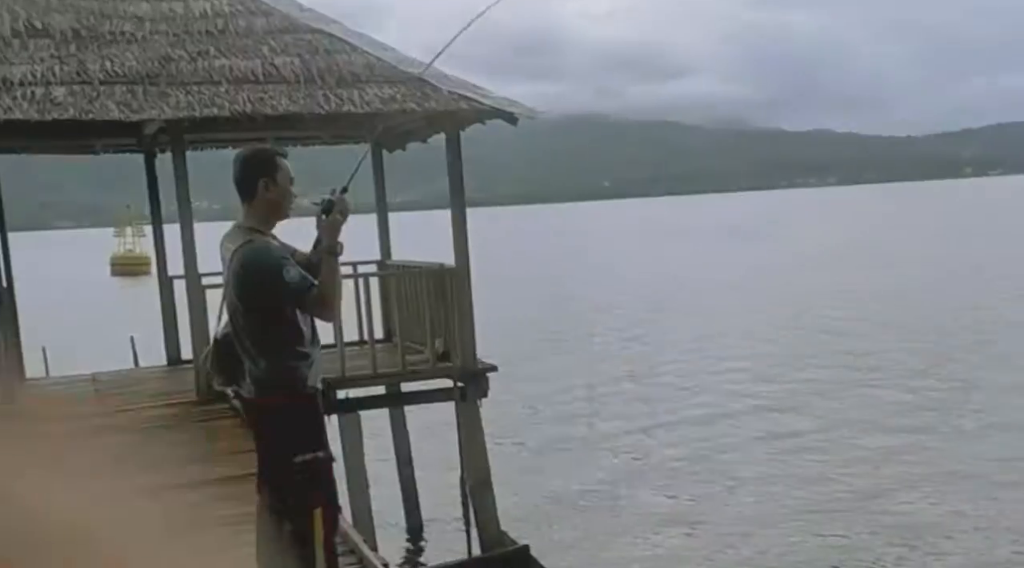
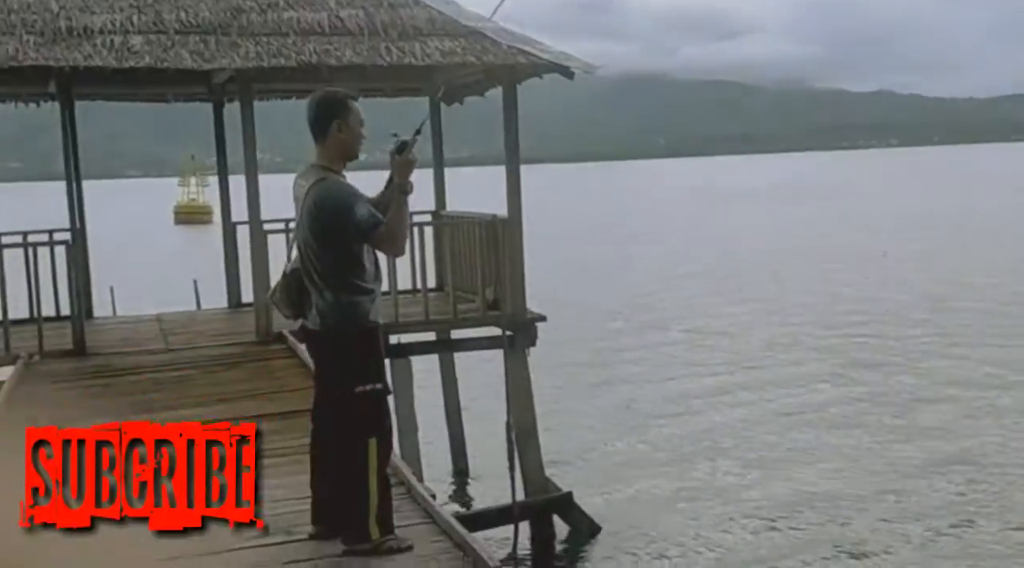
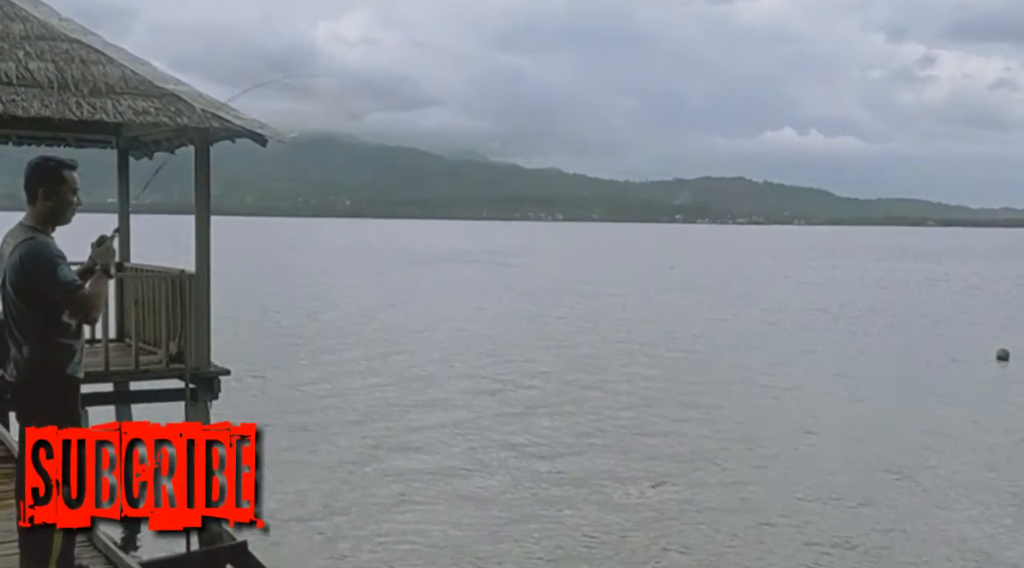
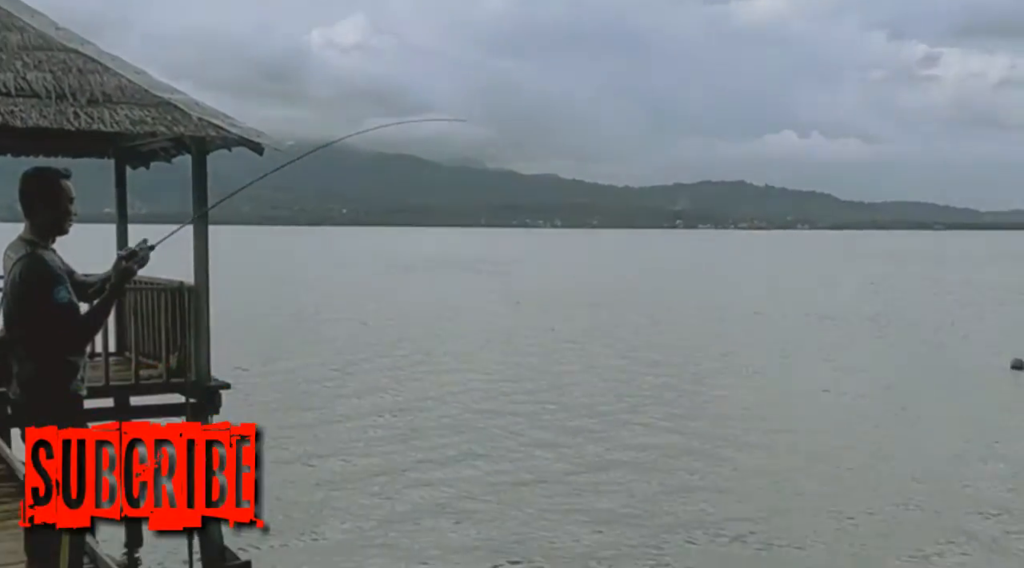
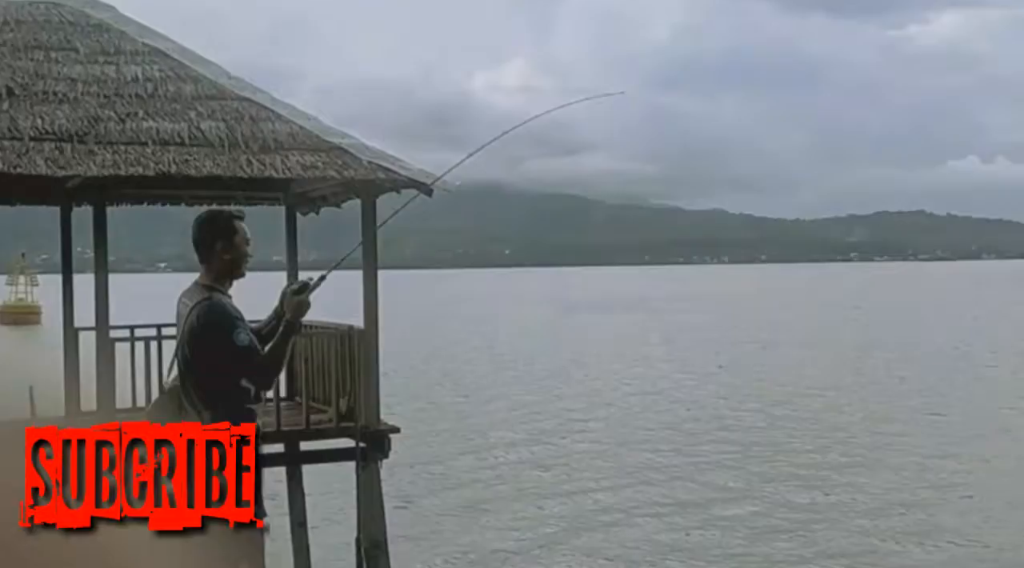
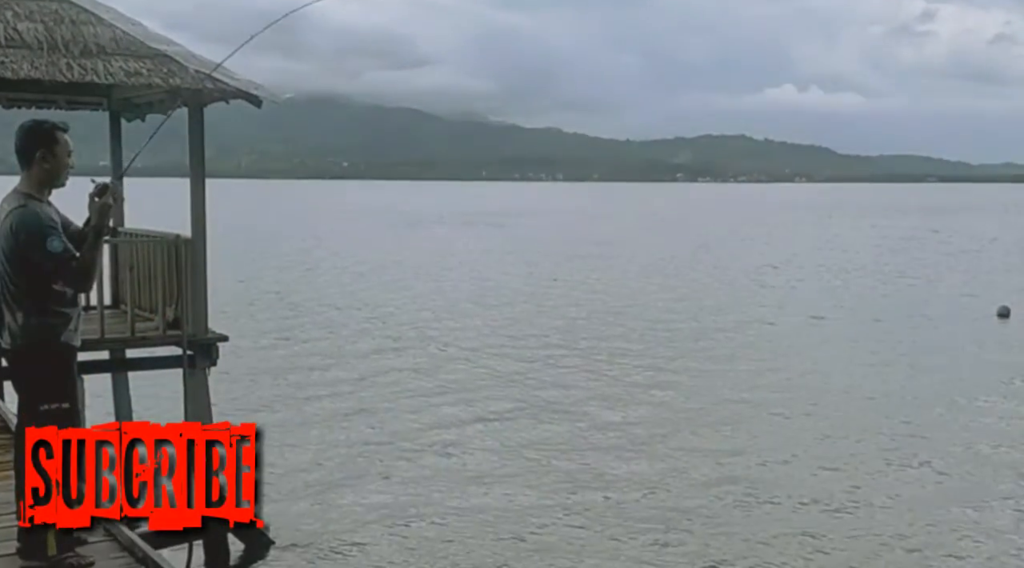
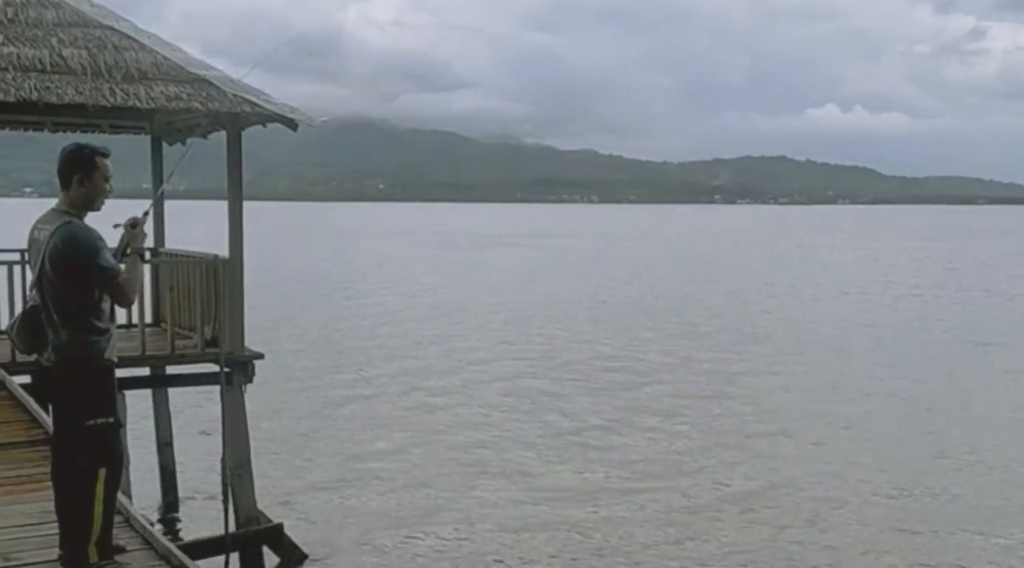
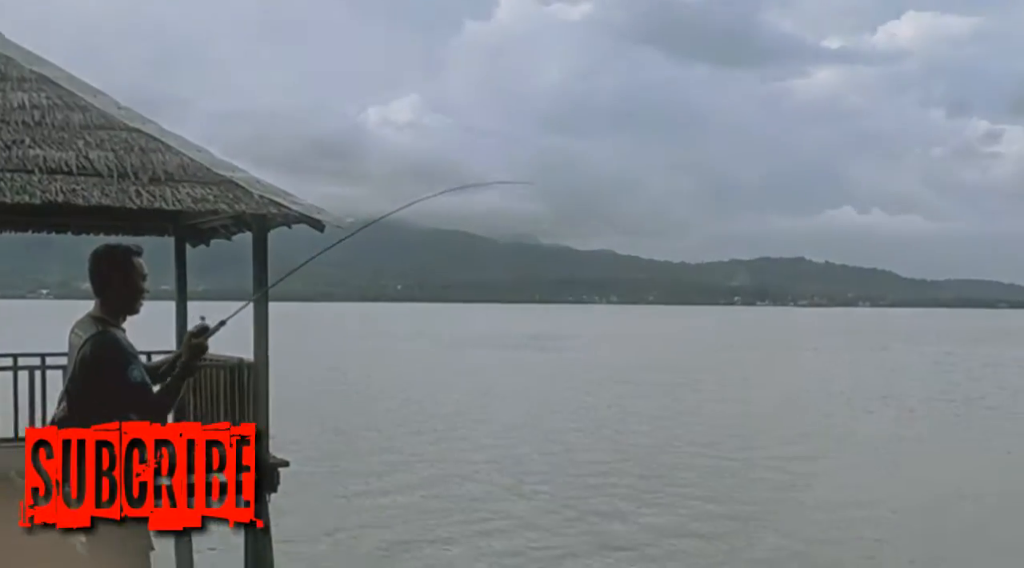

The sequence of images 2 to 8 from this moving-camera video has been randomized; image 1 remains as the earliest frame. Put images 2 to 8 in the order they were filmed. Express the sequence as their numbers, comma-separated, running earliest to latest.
2, 5, 8, 4, 6, 3, 7
